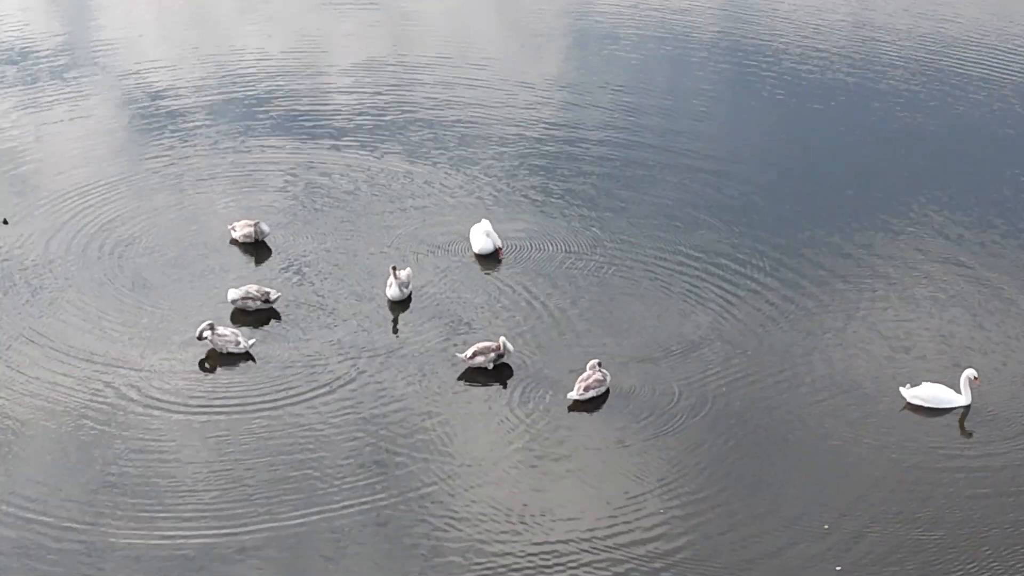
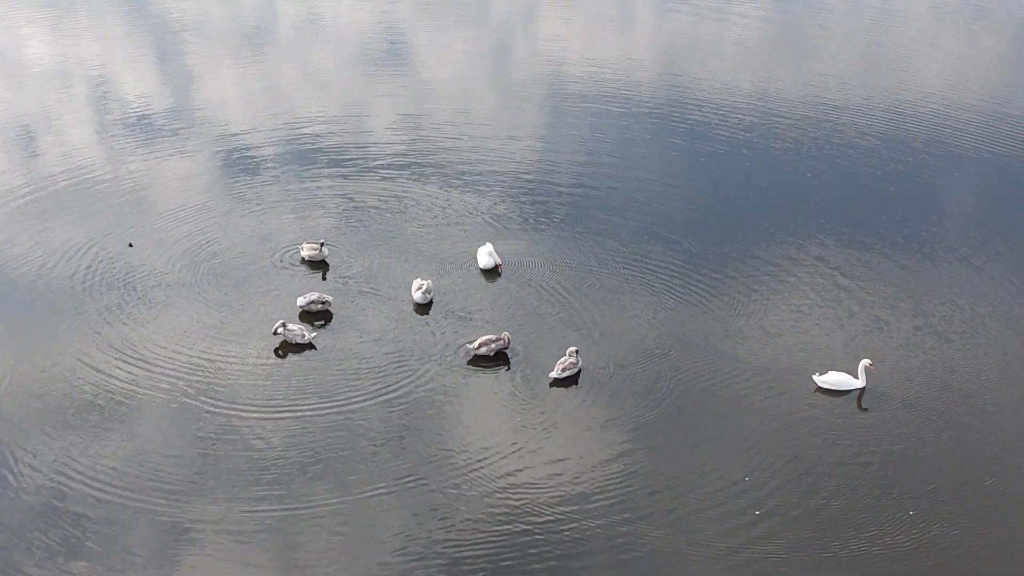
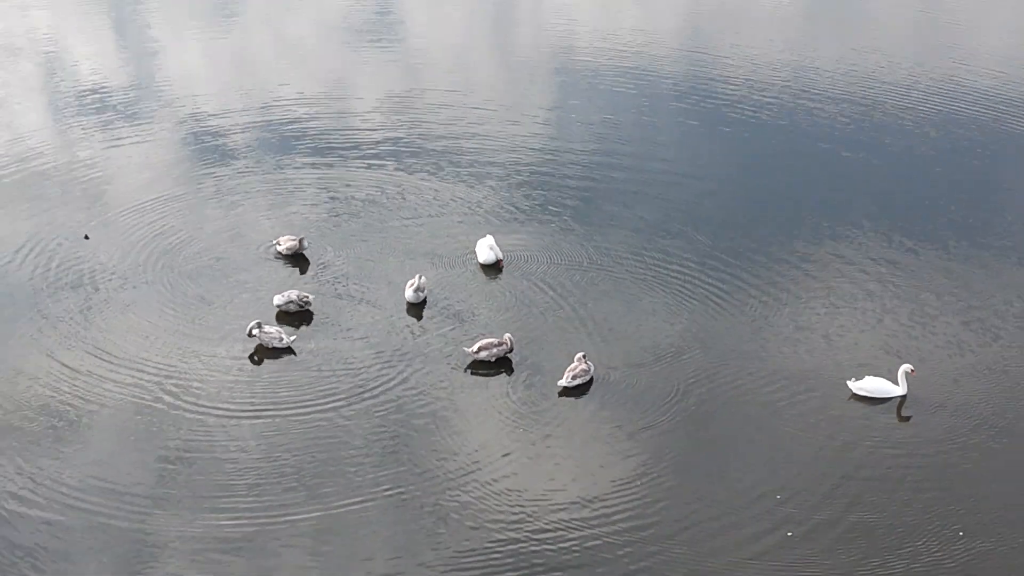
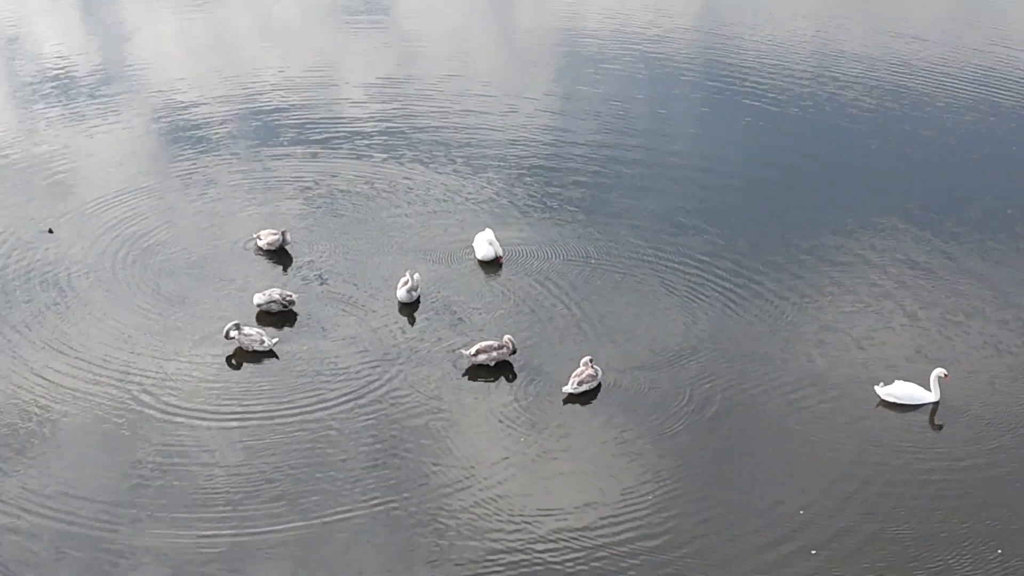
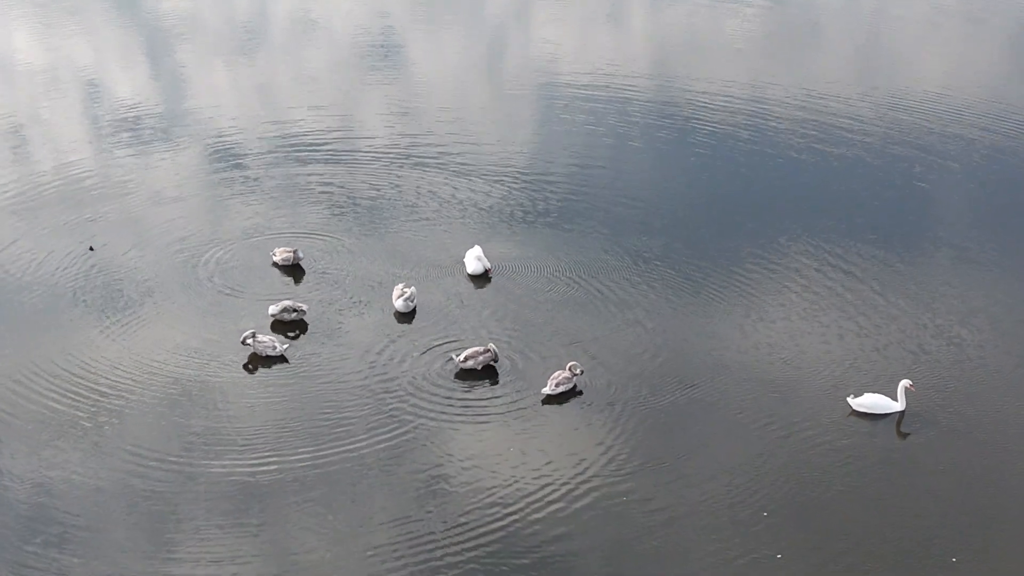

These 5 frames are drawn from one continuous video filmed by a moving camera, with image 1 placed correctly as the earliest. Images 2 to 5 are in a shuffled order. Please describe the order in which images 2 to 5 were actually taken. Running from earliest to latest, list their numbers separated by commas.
4, 3, 2, 5
